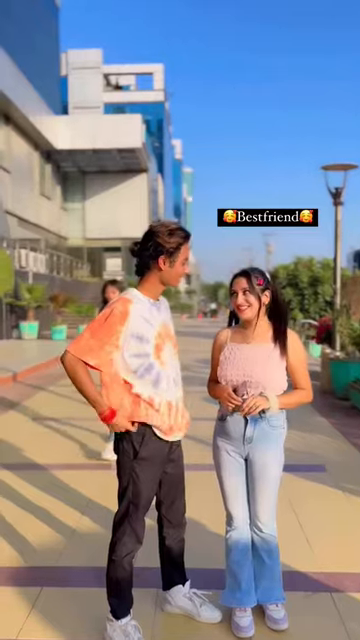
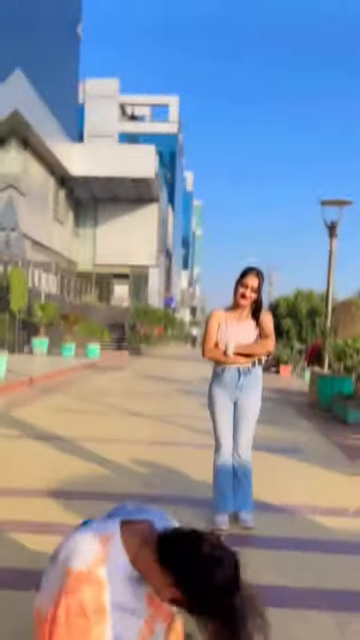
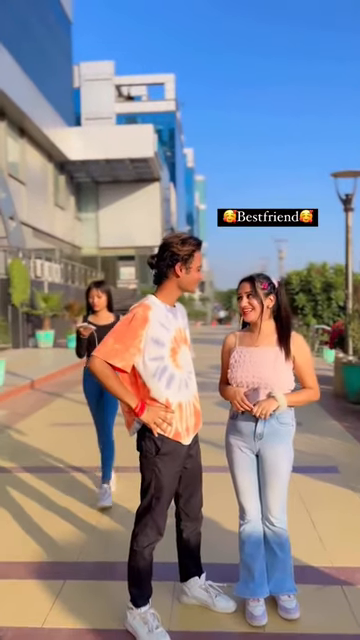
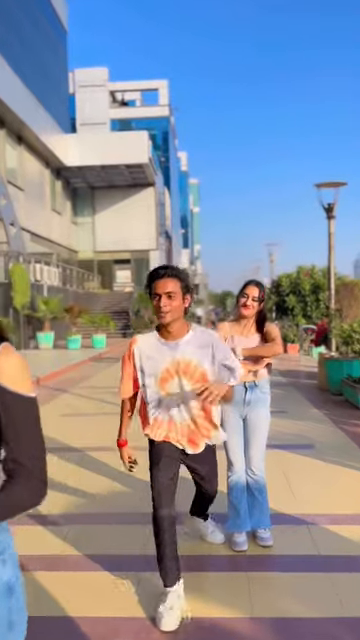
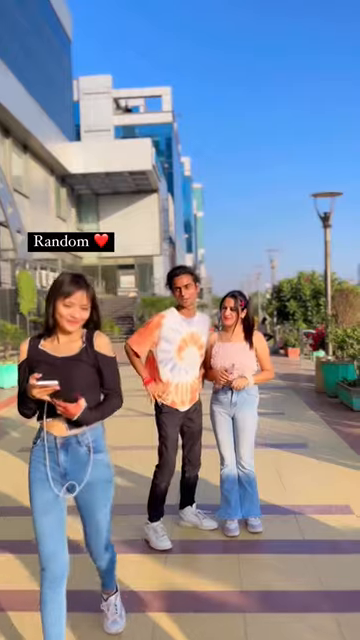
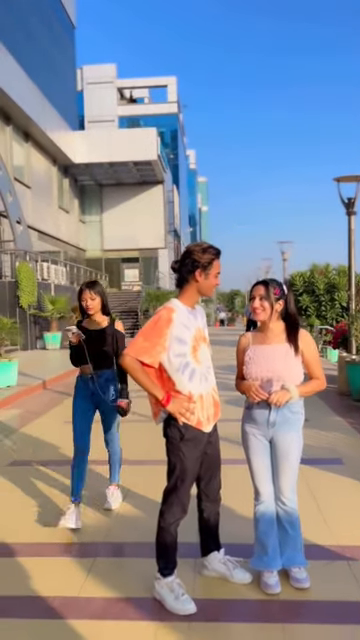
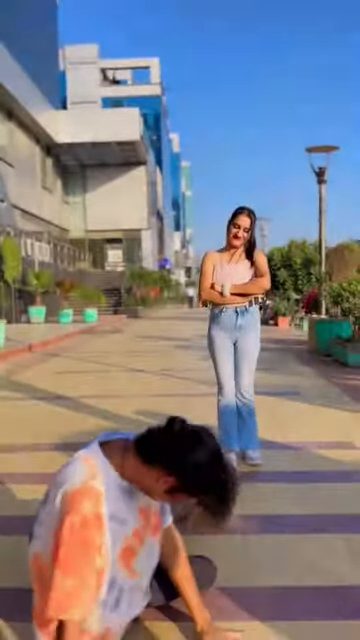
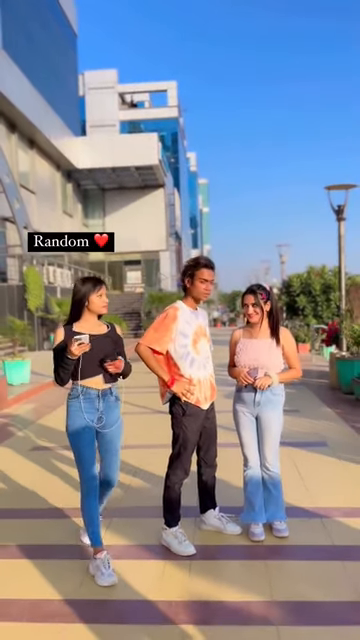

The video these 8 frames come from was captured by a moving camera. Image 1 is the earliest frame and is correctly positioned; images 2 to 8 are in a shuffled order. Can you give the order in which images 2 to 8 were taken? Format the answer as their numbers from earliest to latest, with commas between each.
3, 6, 8, 5, 4, 2, 7
